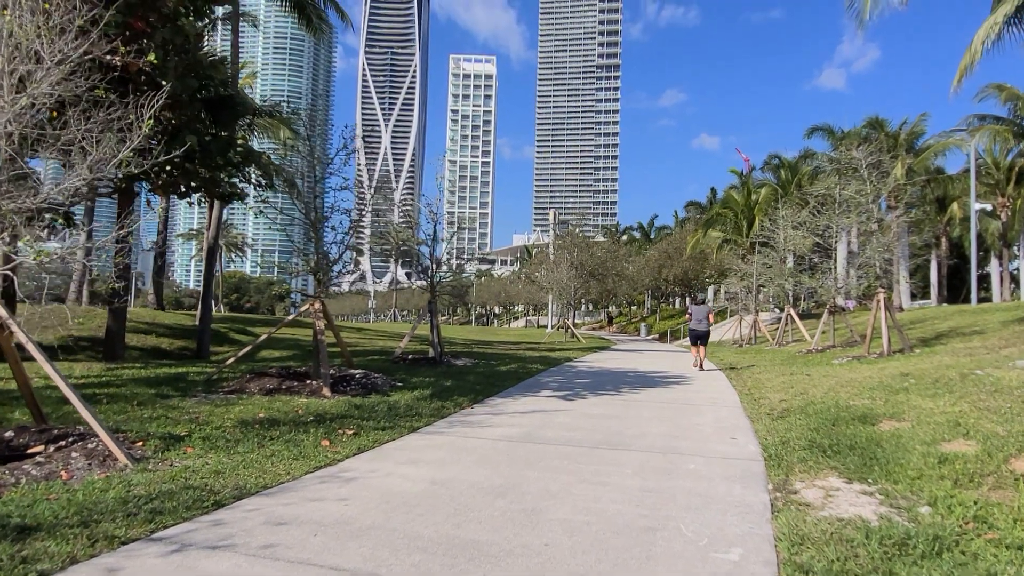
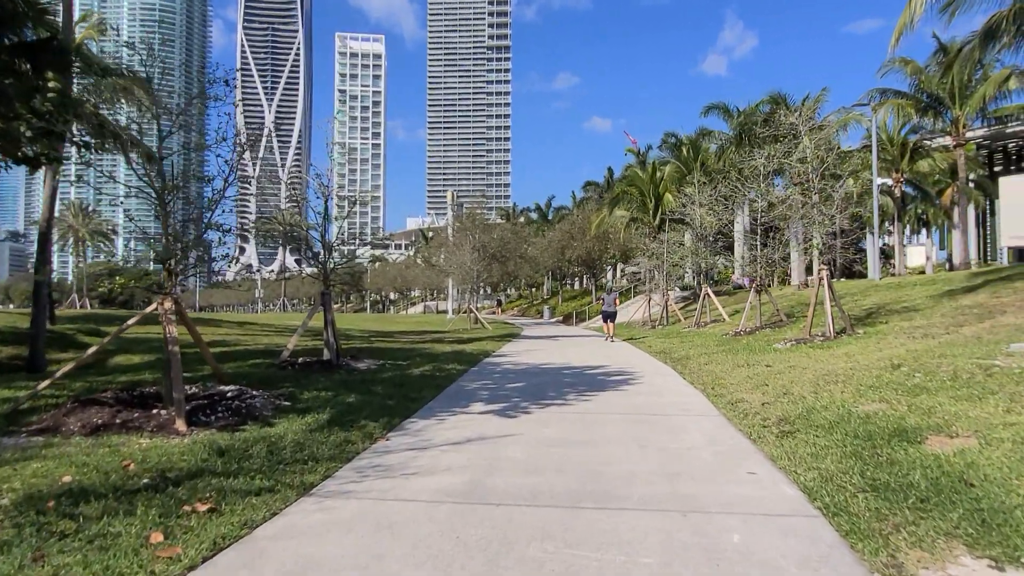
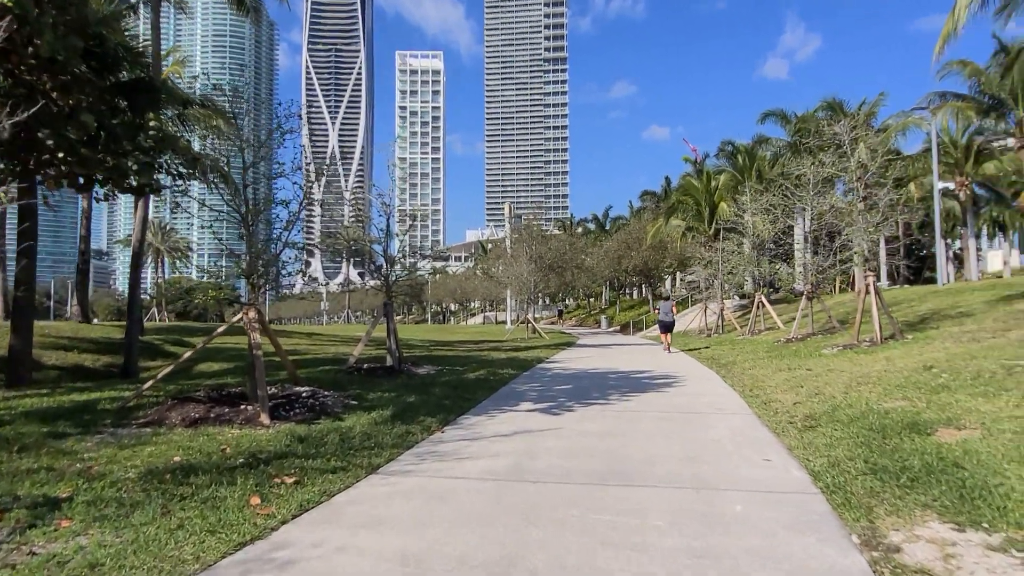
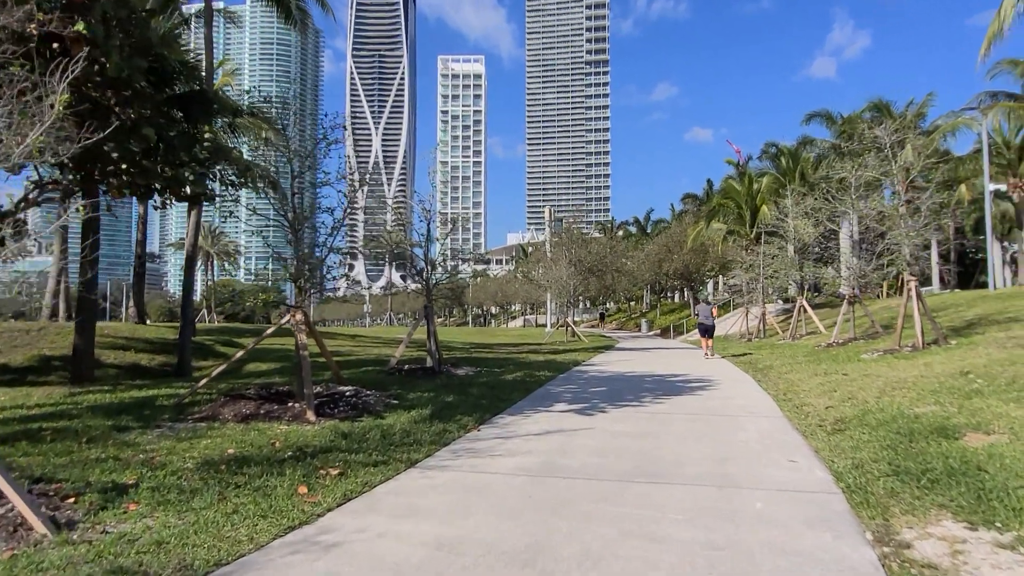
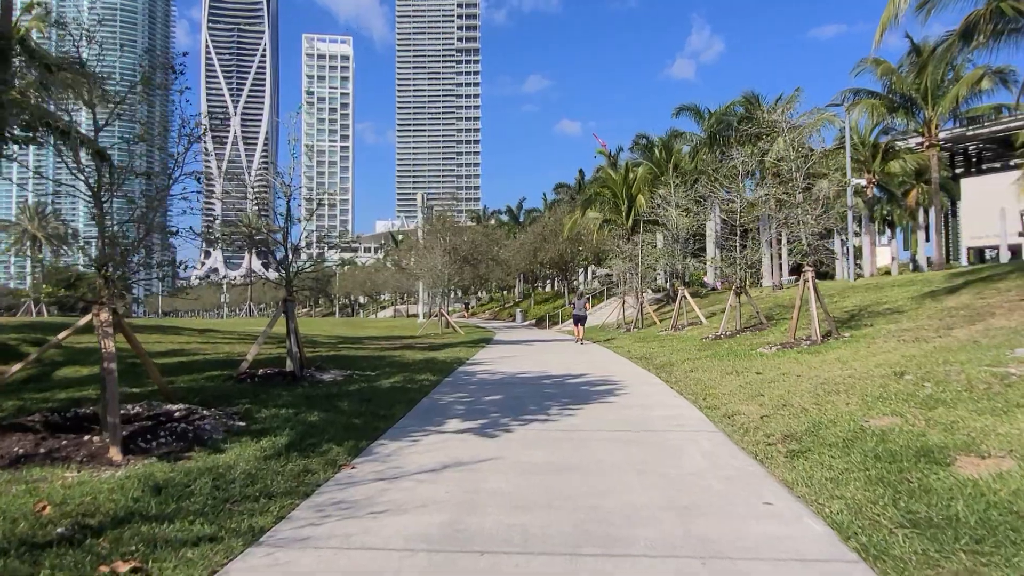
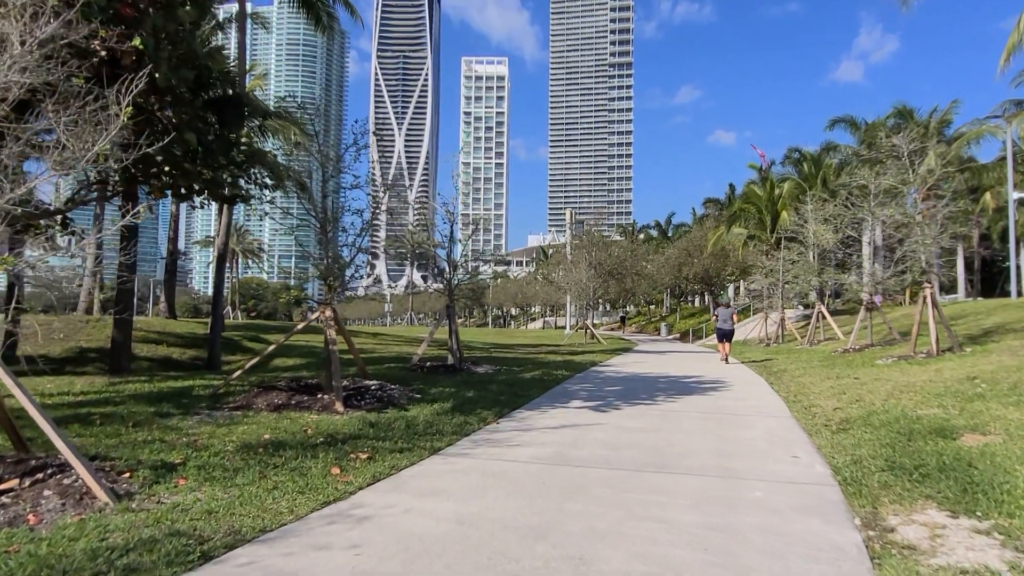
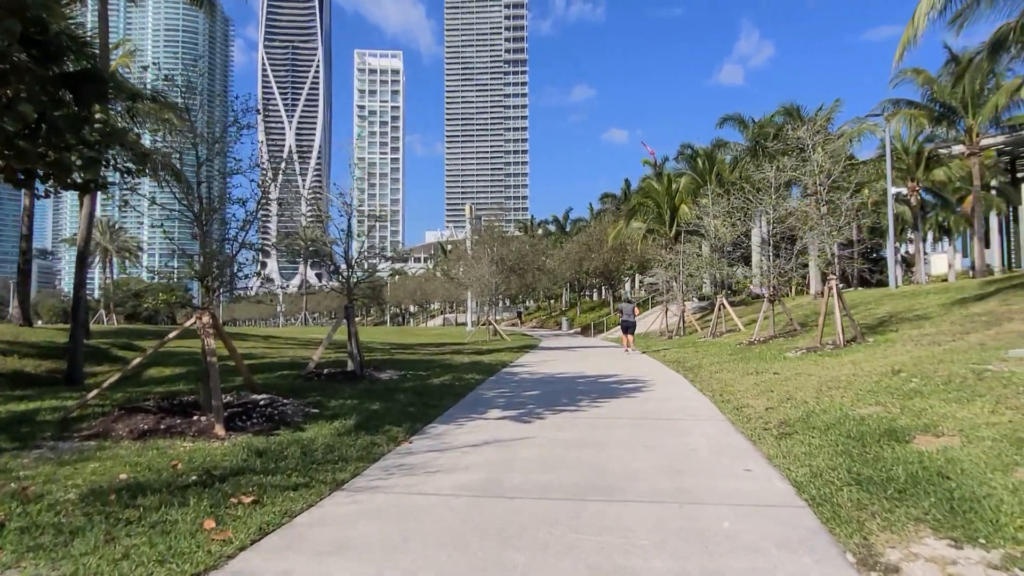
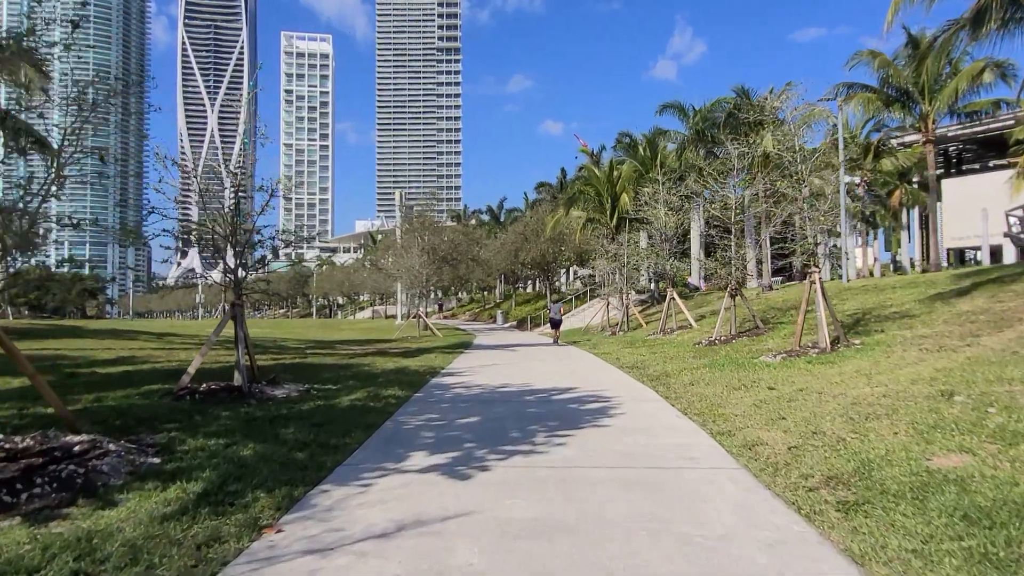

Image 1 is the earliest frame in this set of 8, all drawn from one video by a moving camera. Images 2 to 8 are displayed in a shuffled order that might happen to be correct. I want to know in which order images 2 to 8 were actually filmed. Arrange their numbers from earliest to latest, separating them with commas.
6, 4, 3, 7, 2, 5, 8
